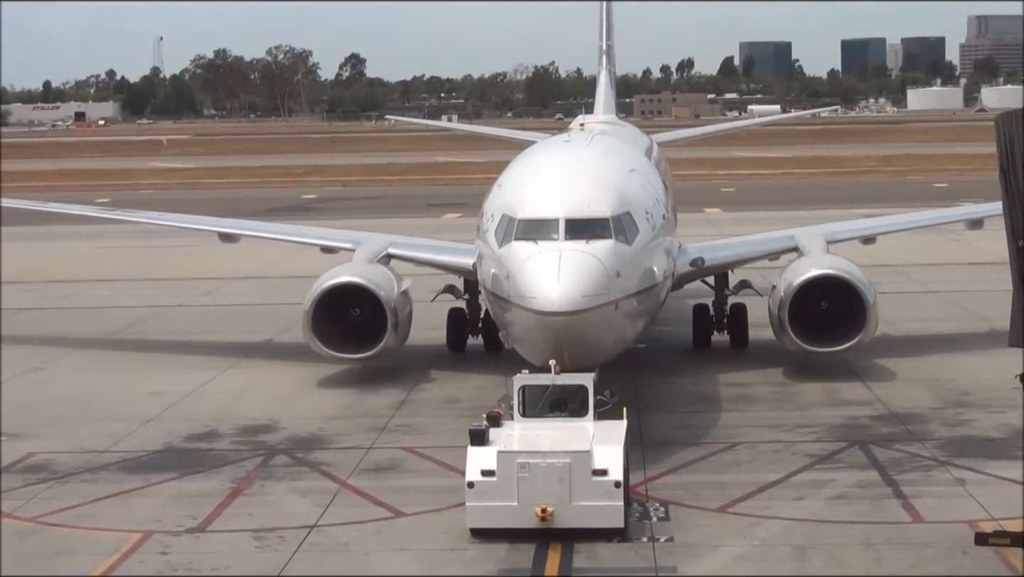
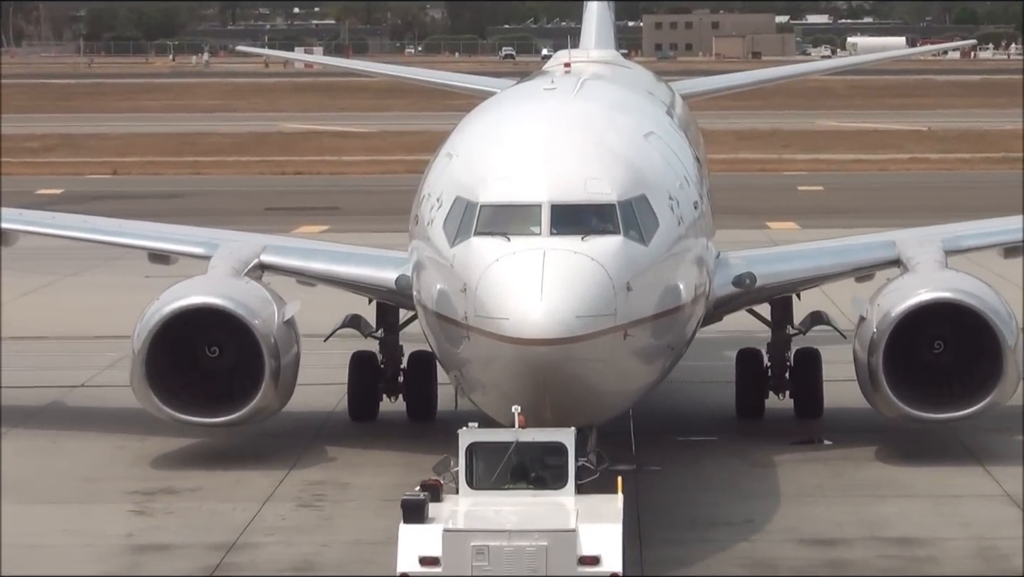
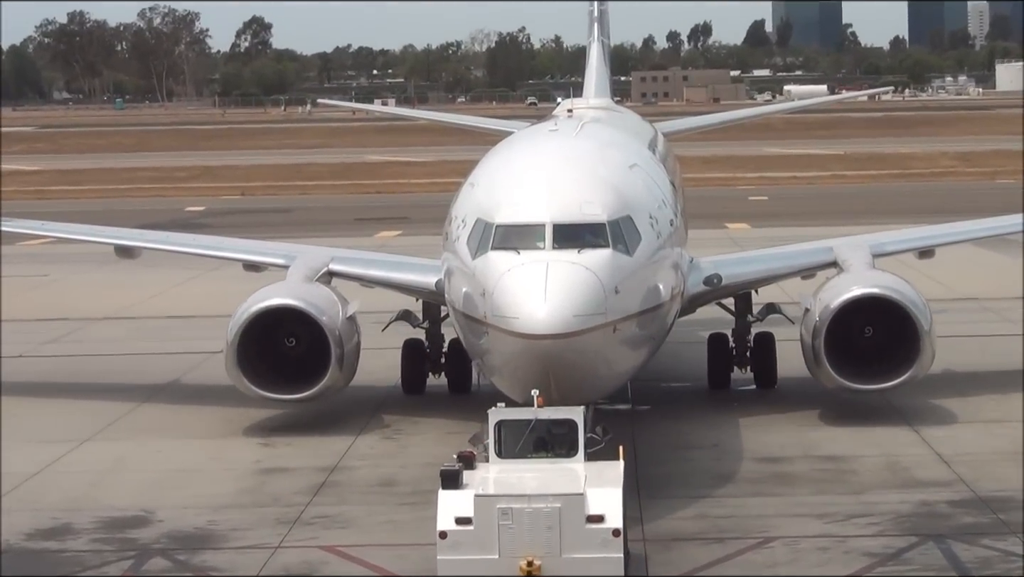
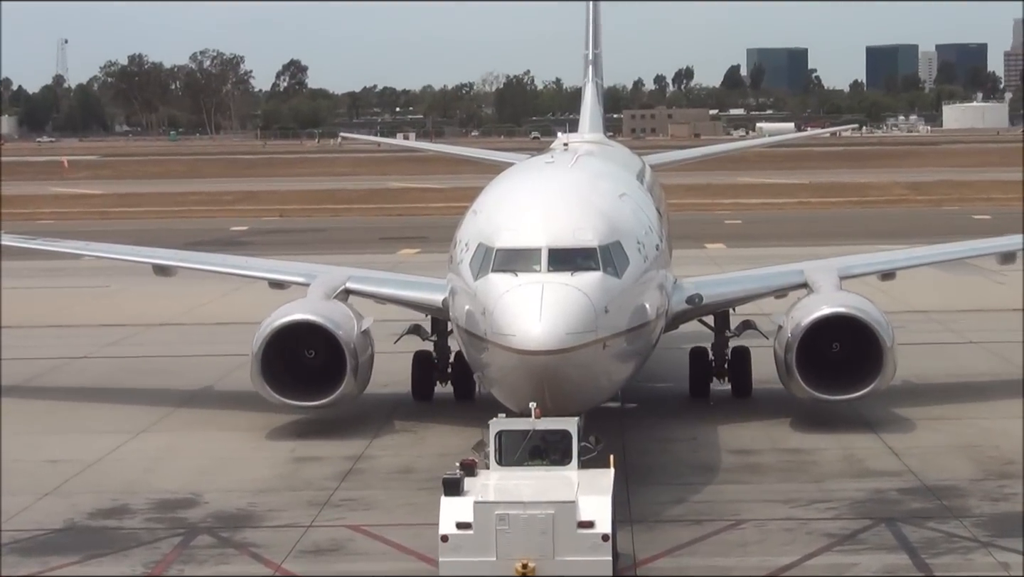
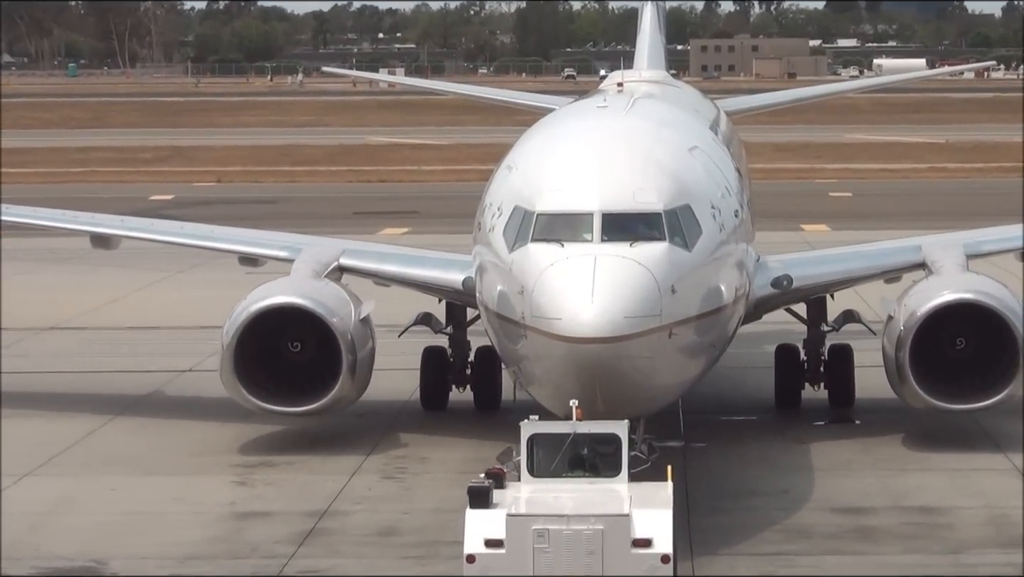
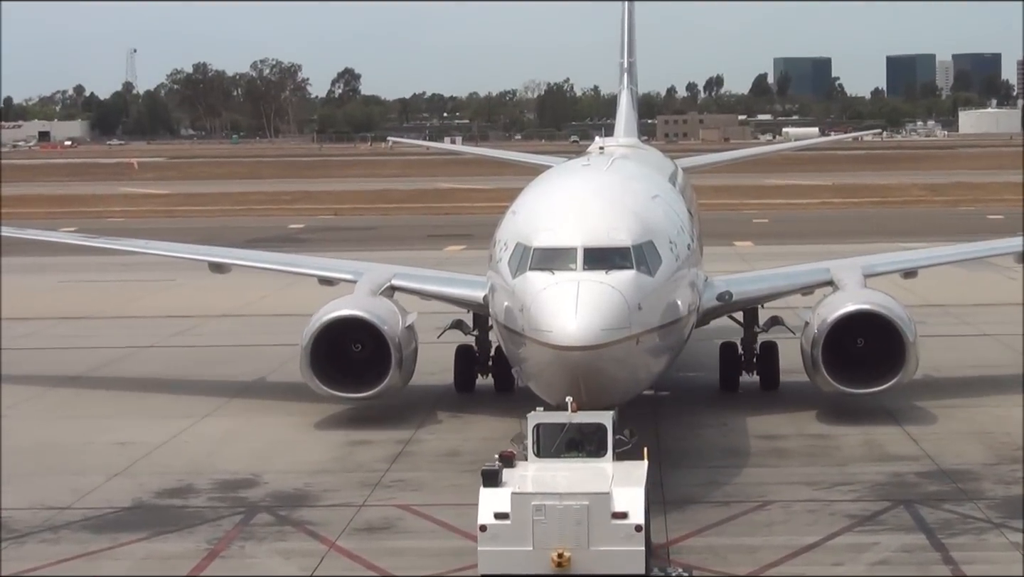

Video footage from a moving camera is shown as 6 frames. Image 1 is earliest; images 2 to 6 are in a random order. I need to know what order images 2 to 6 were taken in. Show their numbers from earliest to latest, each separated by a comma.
6, 4, 3, 5, 2
